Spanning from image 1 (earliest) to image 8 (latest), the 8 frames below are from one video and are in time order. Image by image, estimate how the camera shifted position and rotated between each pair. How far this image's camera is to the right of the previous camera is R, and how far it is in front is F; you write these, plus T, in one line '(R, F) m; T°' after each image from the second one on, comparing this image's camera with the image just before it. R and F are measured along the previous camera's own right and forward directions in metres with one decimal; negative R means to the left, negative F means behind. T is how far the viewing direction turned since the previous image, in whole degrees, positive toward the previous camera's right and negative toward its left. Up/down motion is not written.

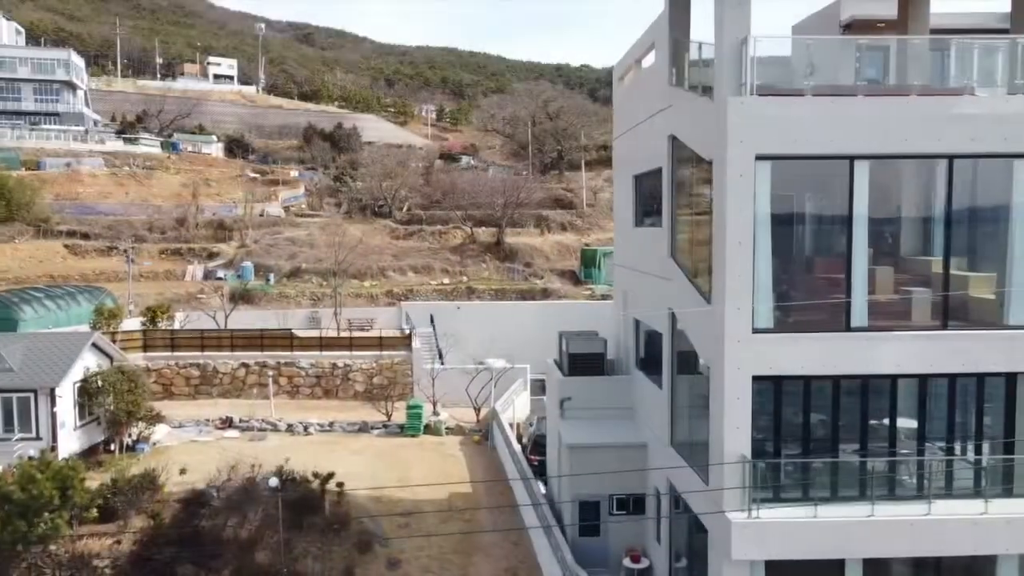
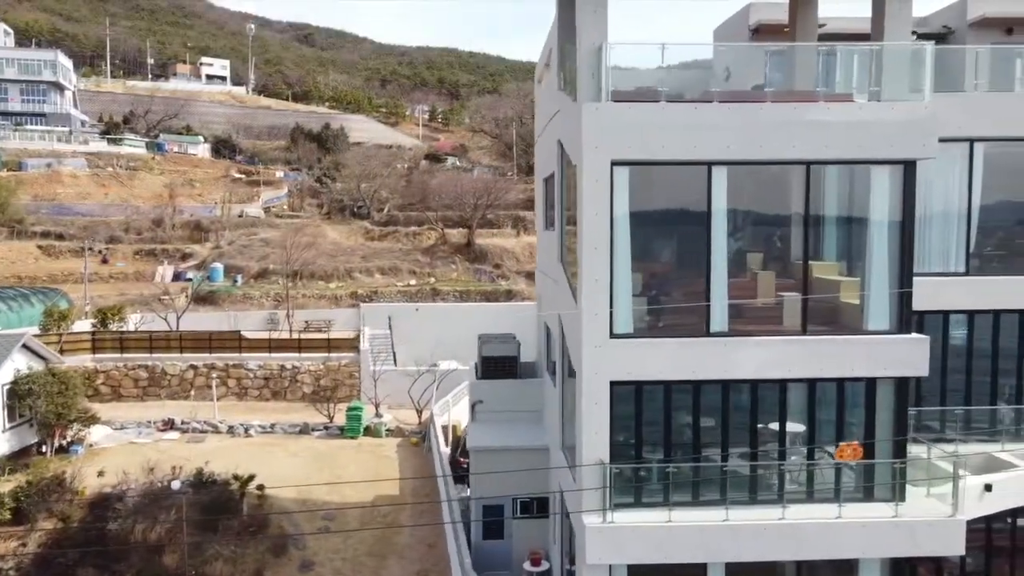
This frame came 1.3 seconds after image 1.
(+3.5, -0.1) m; 0°
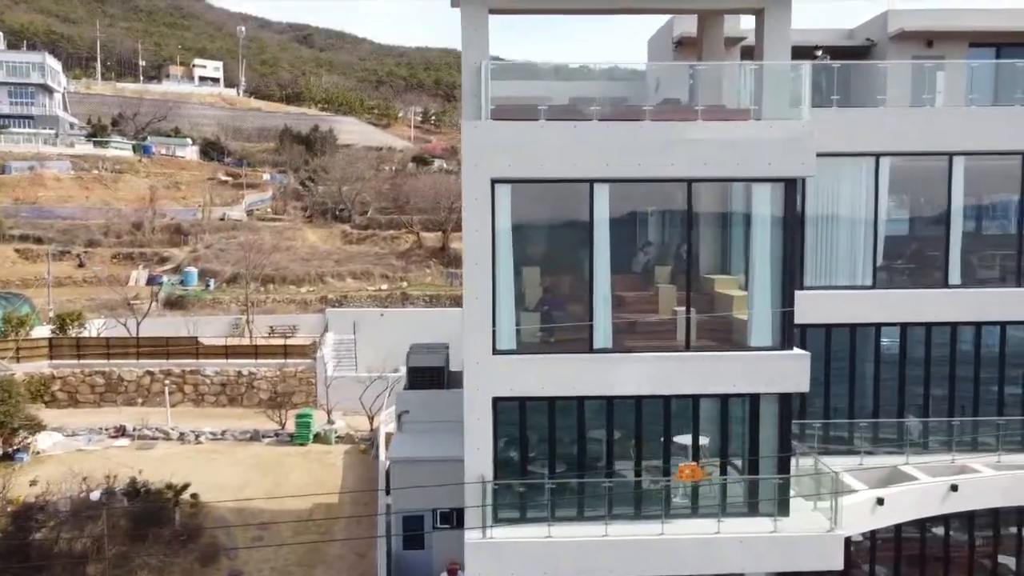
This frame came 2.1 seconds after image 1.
(+2.9, -0.1) m; 0°
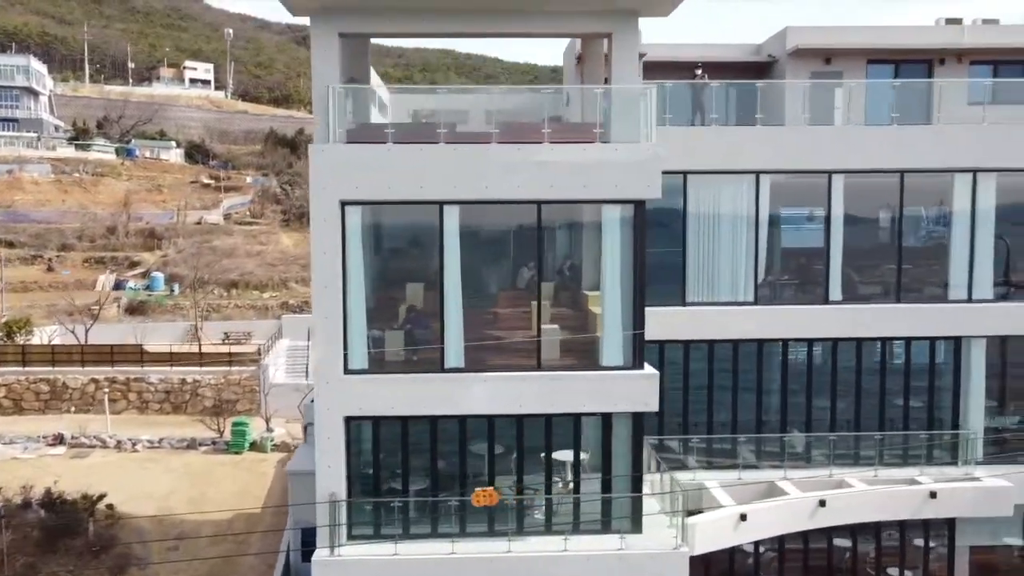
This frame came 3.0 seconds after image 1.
(+3.7, -0.2) m; 0°
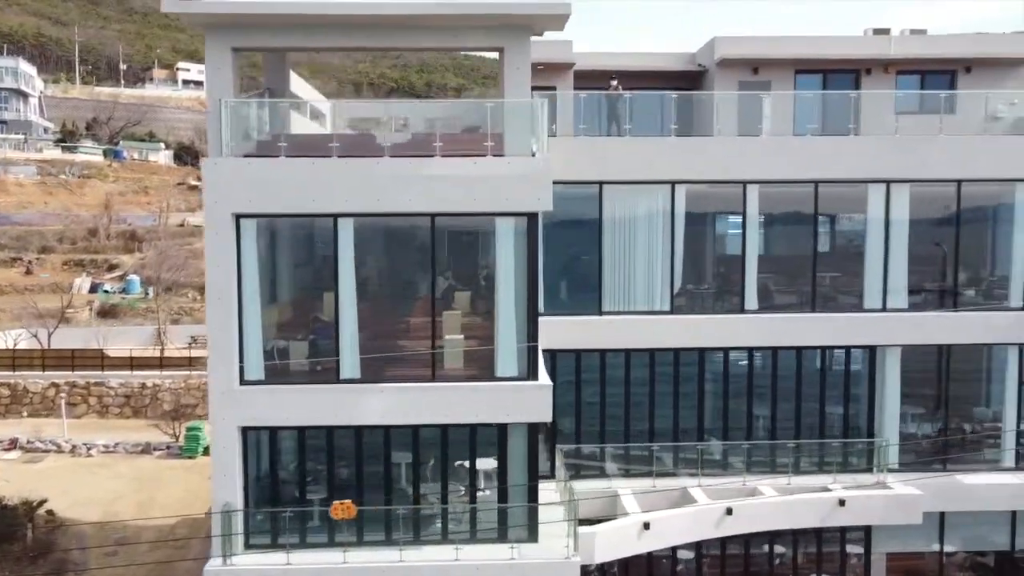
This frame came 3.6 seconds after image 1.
(+2.7, -0.1) m; 0°
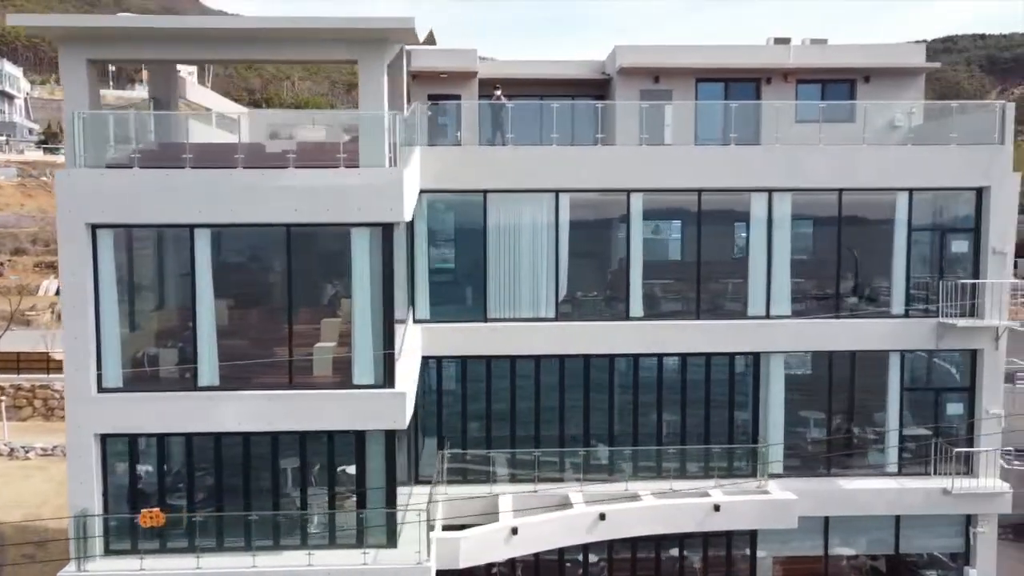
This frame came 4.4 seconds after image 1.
(+3.7, -0.2) m; 0°
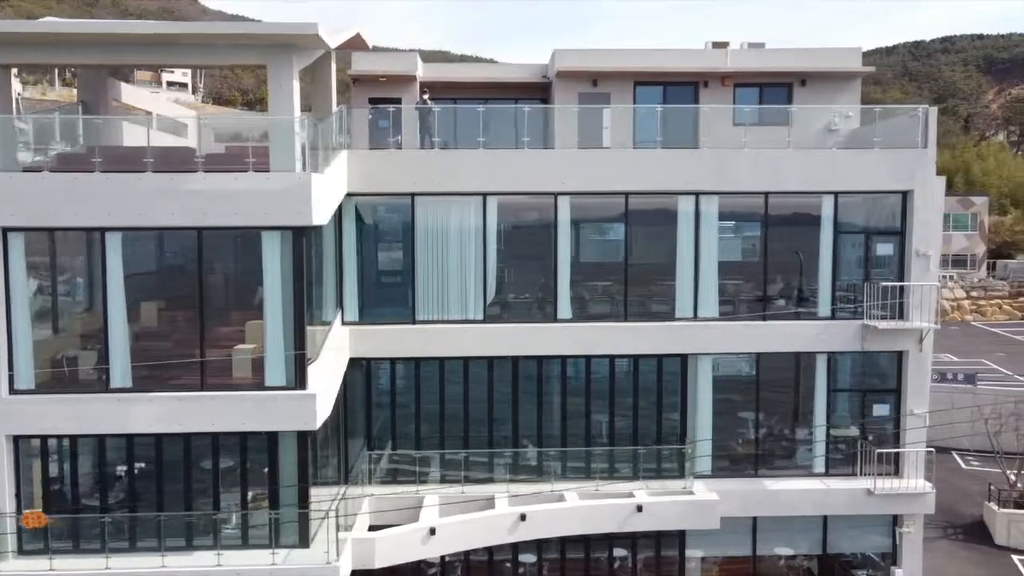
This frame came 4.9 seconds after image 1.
(+2.4, -0.1) m; 0°
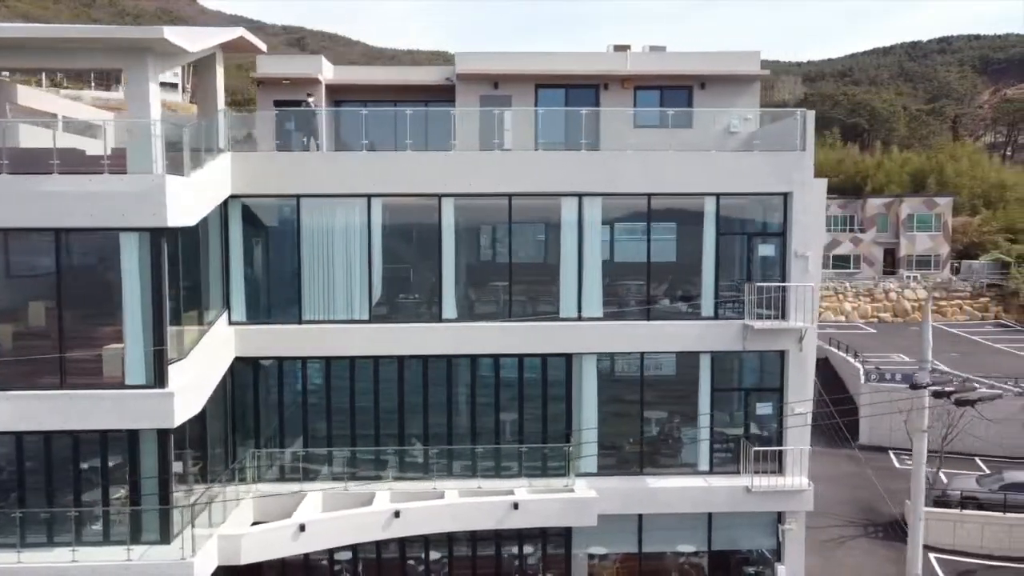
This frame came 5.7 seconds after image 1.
(+3.8, -0.2) m; 0°
